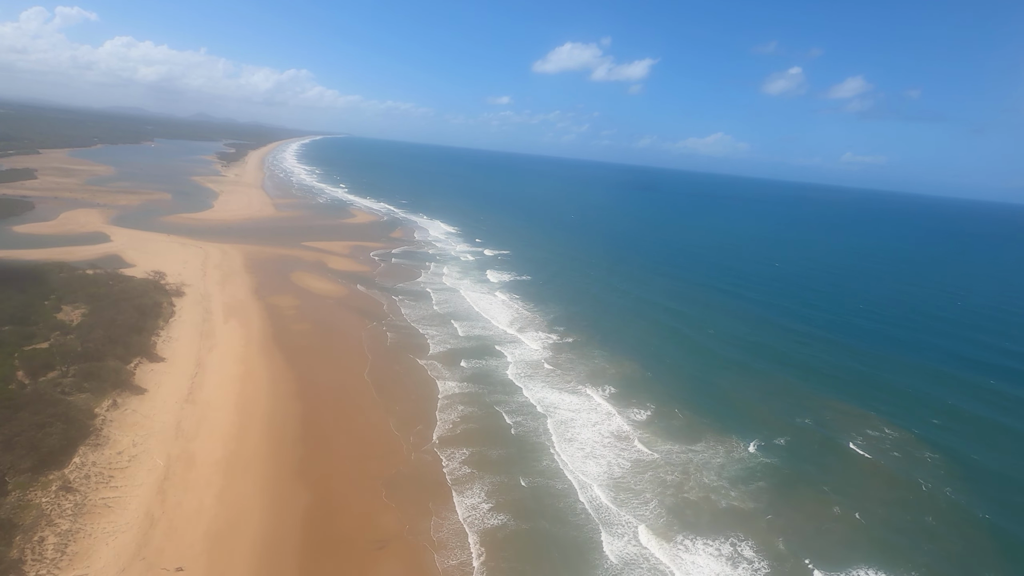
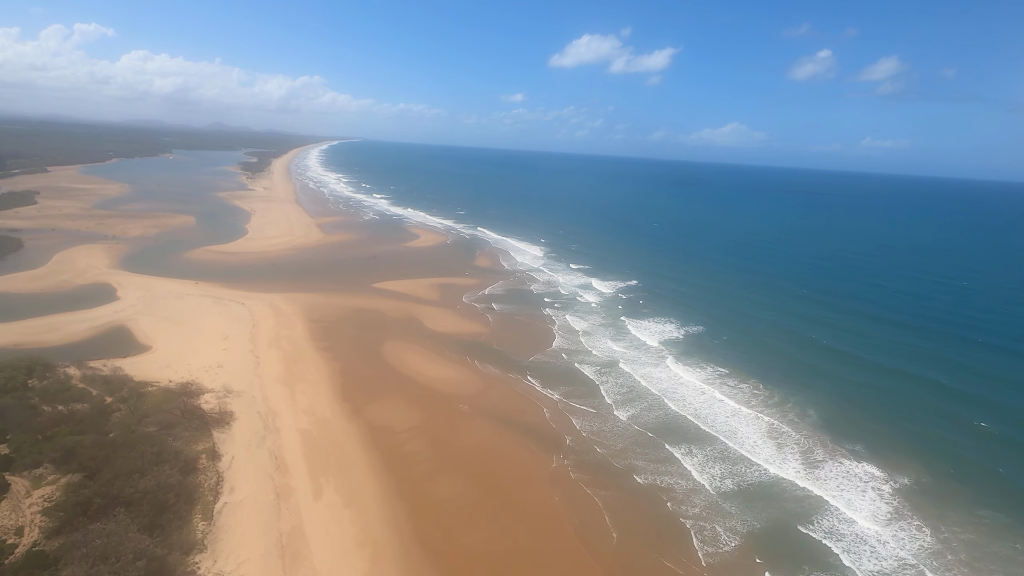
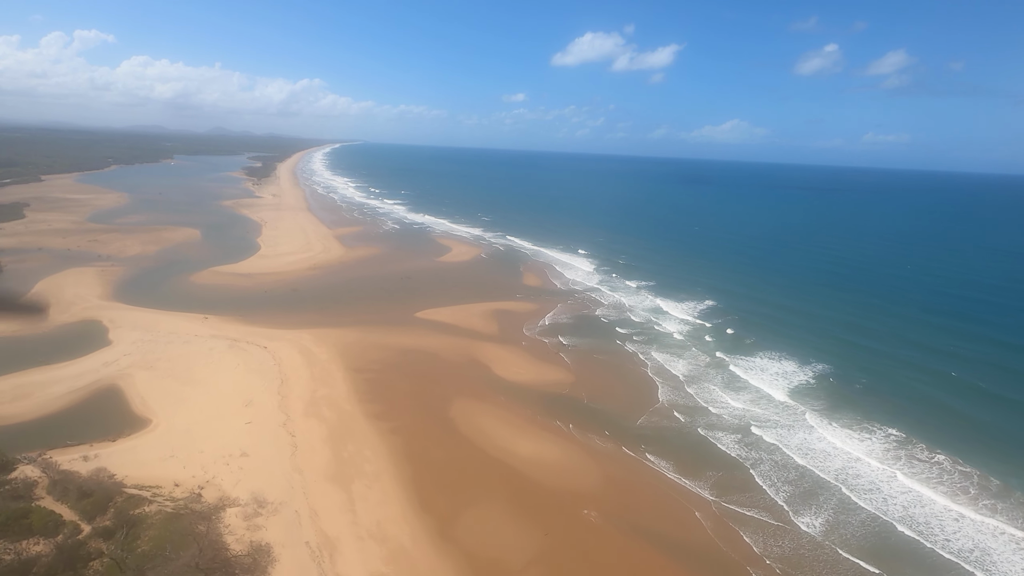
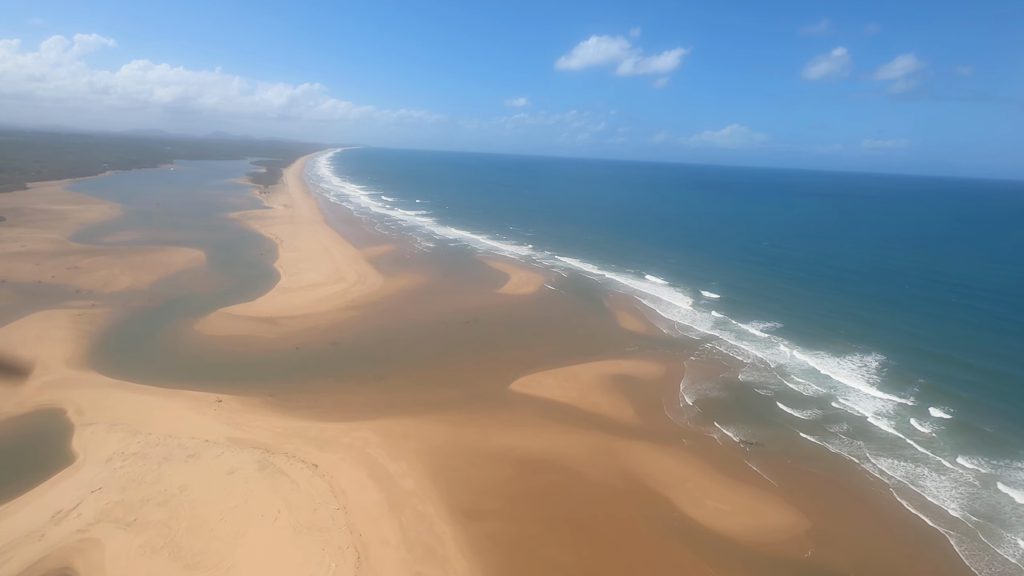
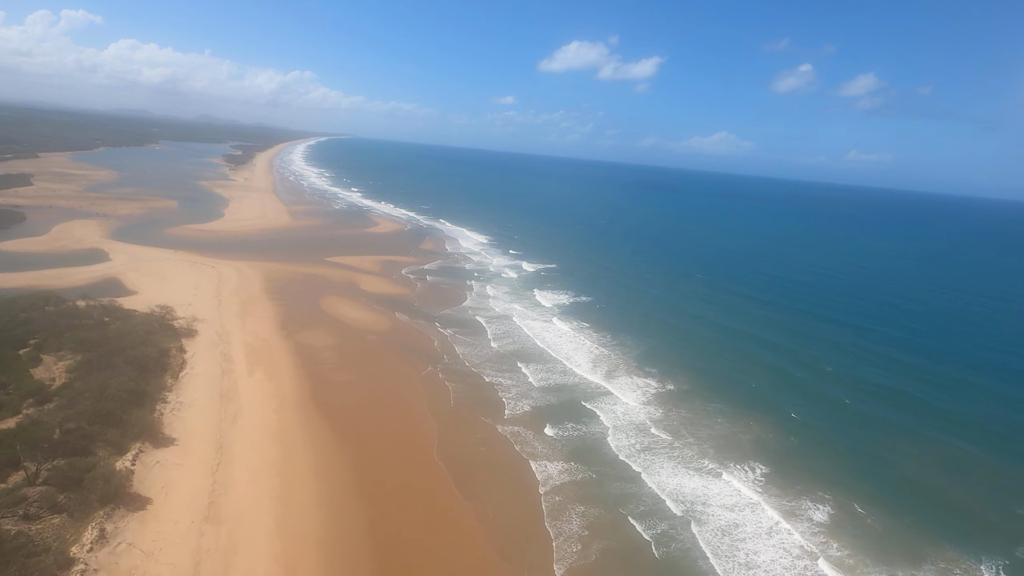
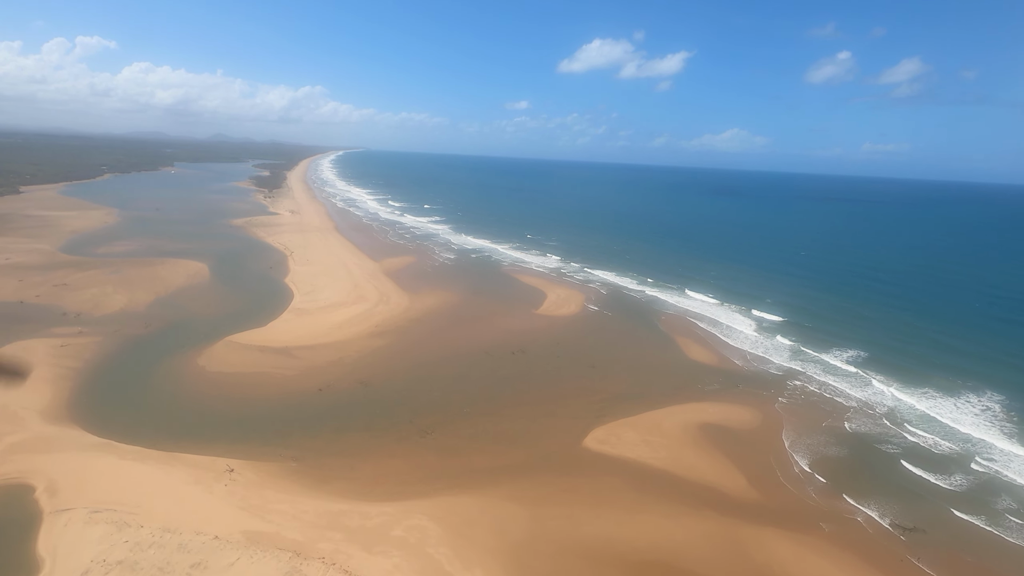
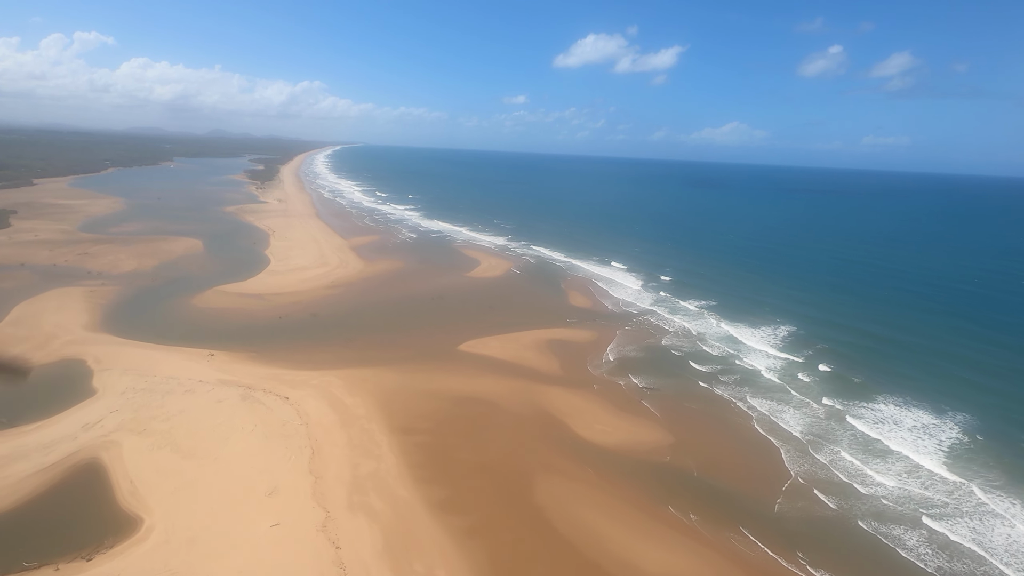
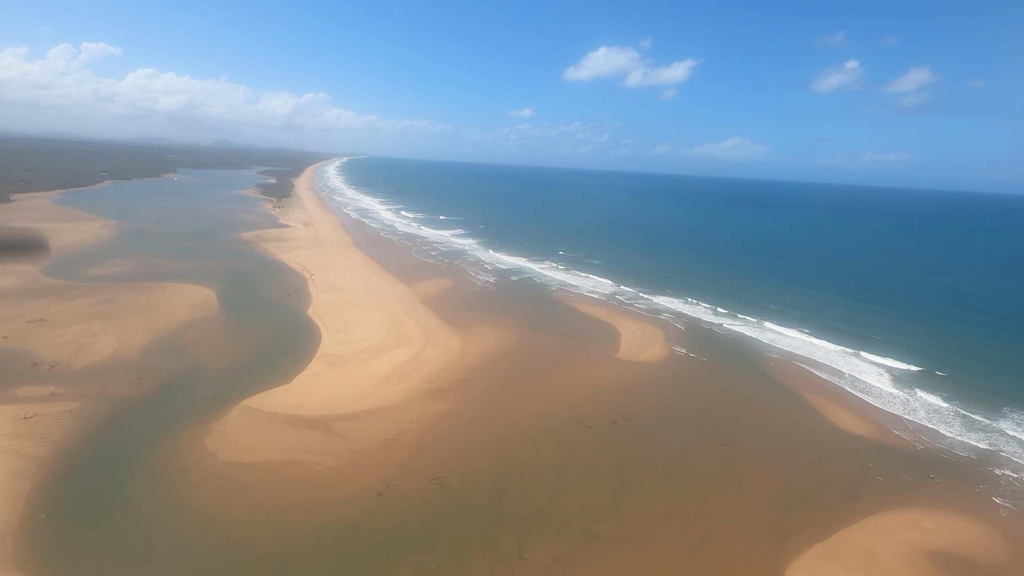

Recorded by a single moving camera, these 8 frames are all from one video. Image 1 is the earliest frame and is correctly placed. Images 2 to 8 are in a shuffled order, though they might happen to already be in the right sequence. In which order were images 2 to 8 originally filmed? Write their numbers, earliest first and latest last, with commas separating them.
5, 2, 3, 7, 4, 6, 8
